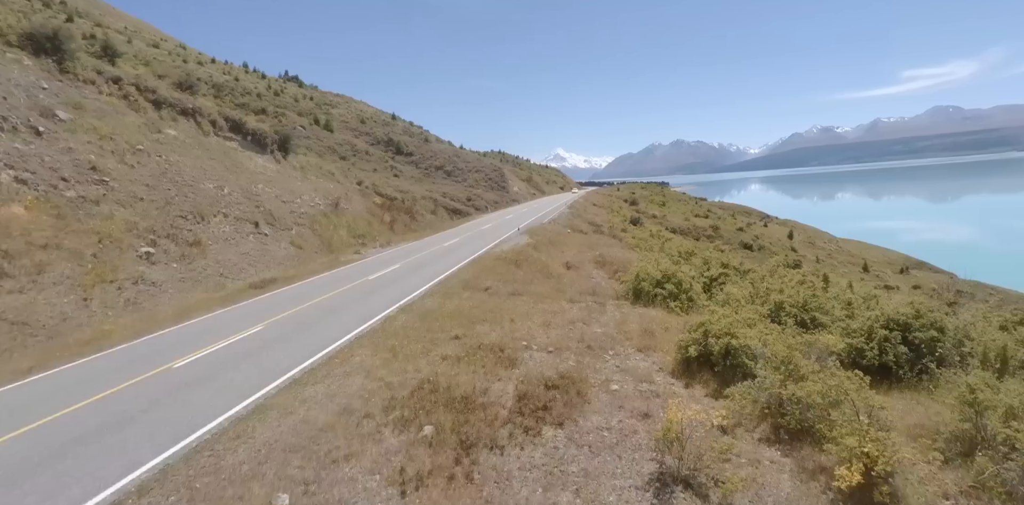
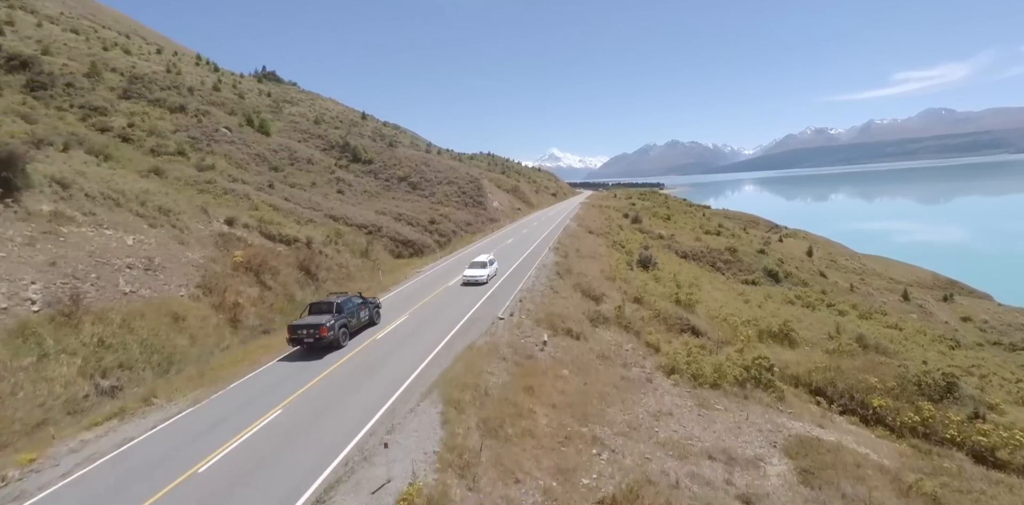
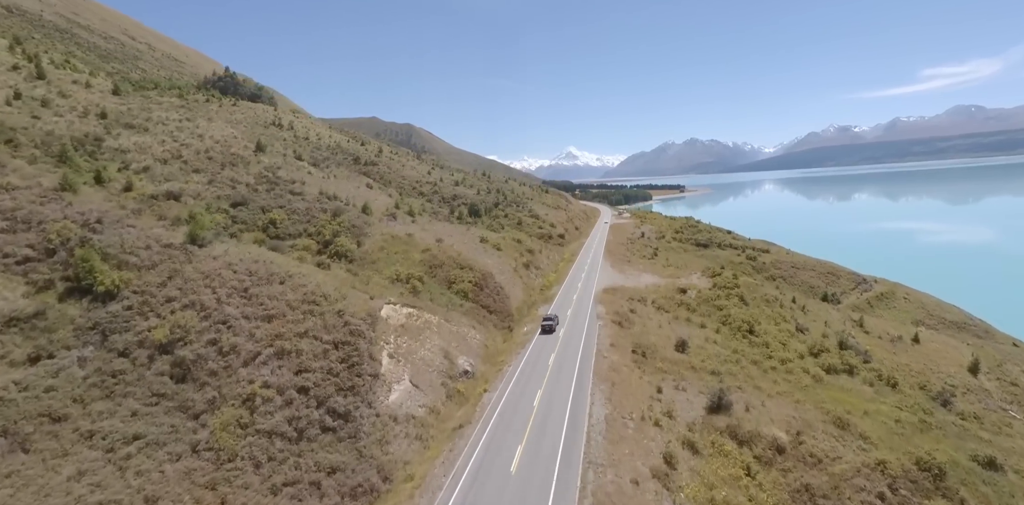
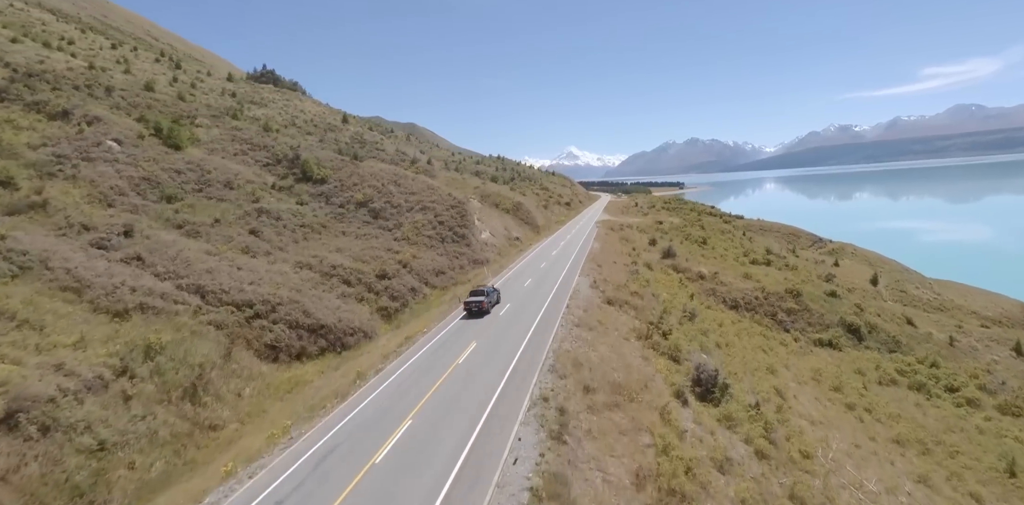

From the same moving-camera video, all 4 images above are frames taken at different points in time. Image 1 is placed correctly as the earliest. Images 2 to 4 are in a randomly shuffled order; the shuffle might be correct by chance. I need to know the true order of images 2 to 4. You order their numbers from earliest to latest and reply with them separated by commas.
2, 4, 3
